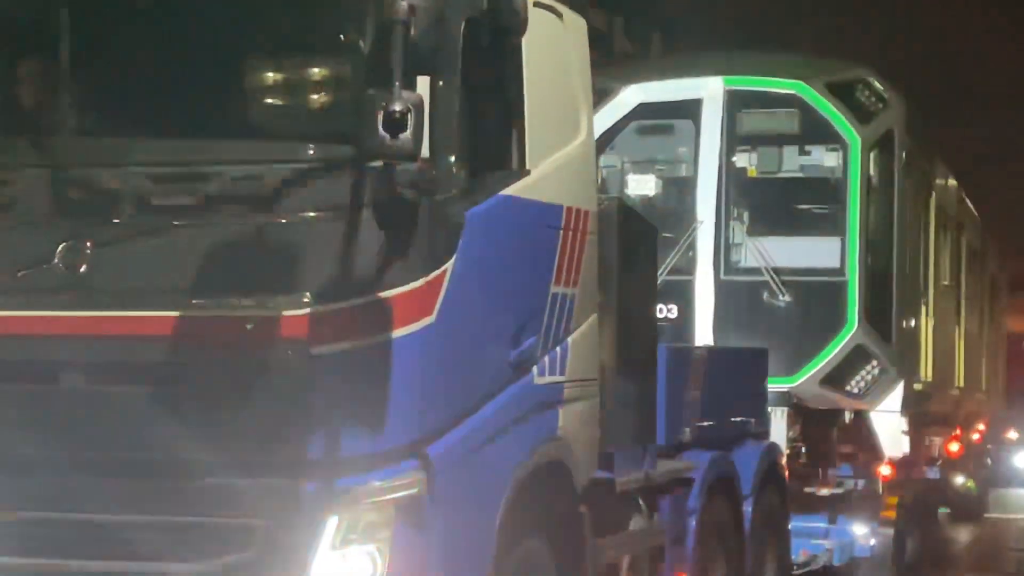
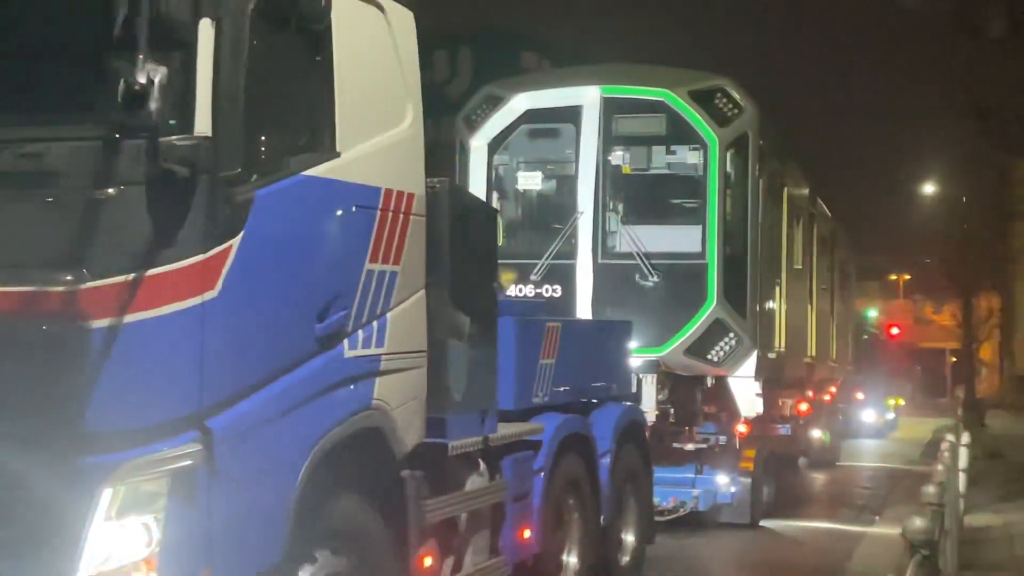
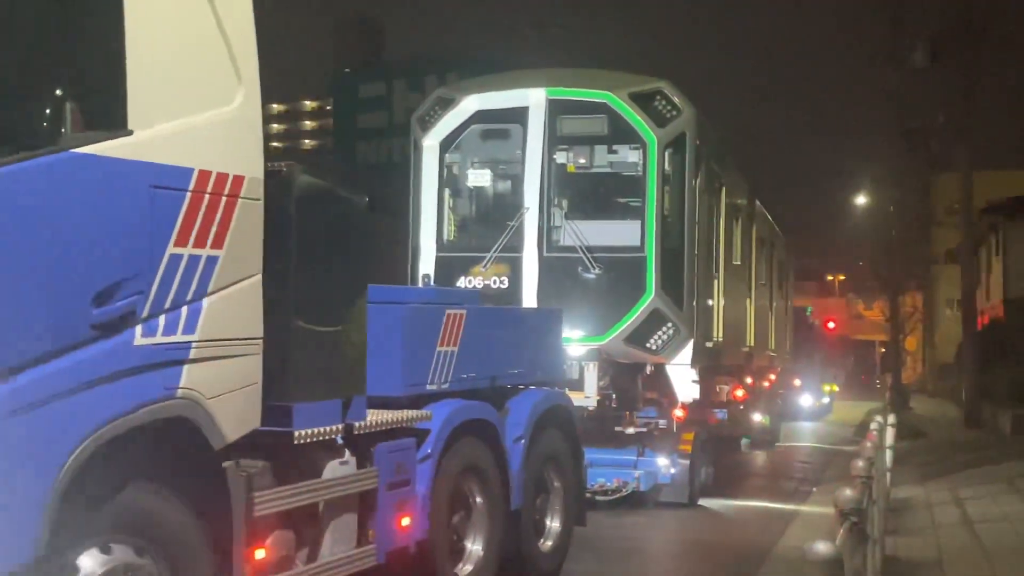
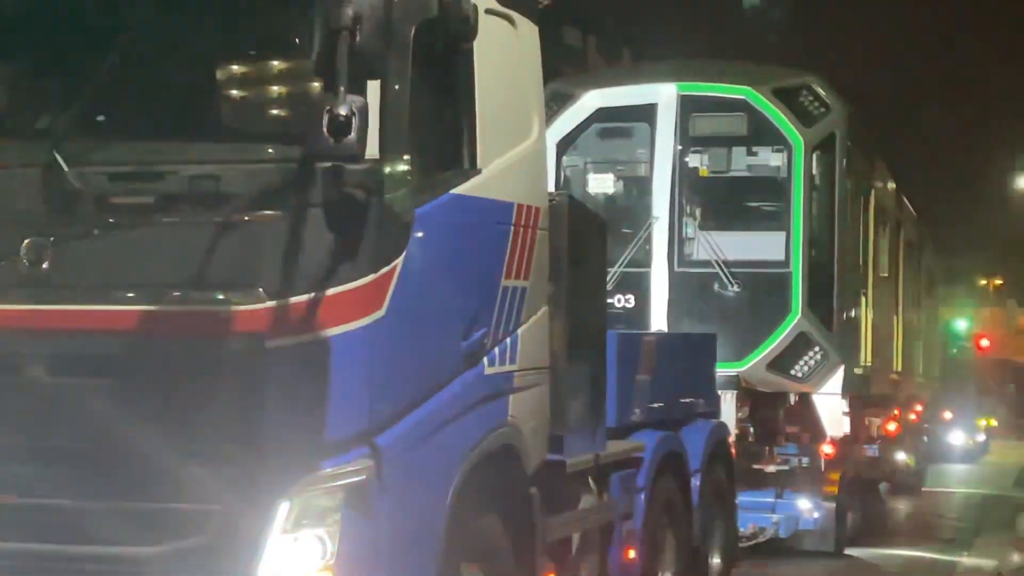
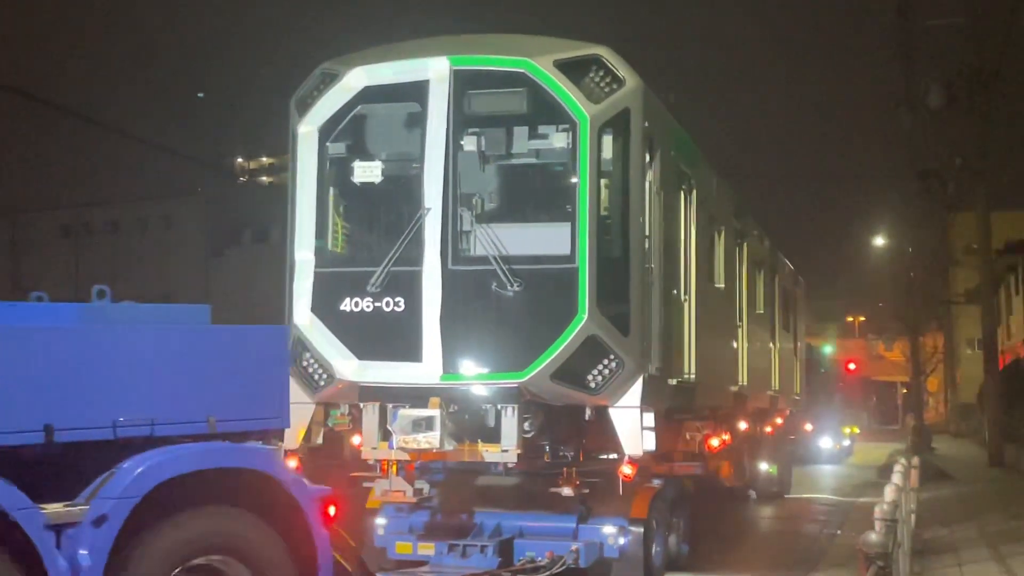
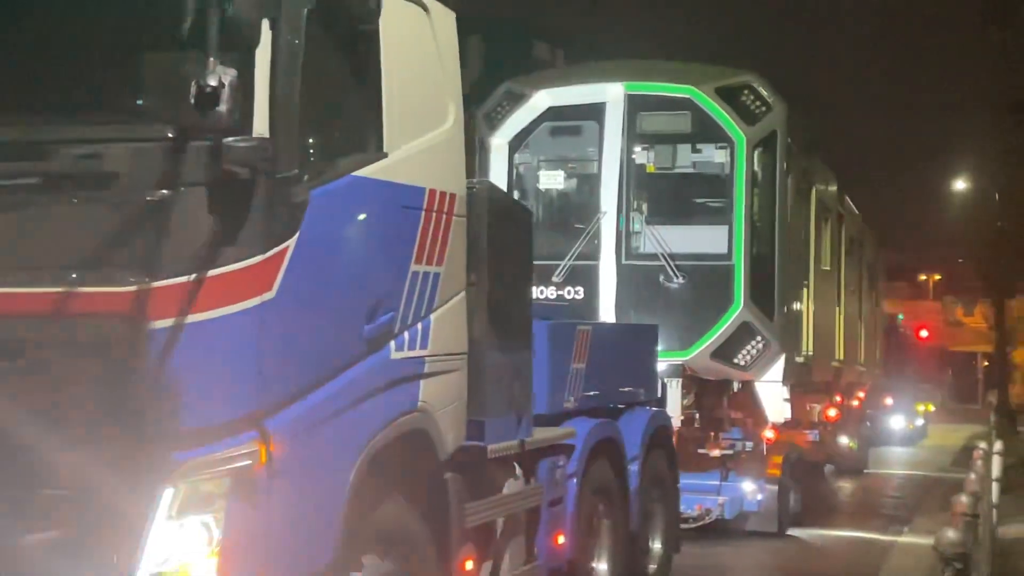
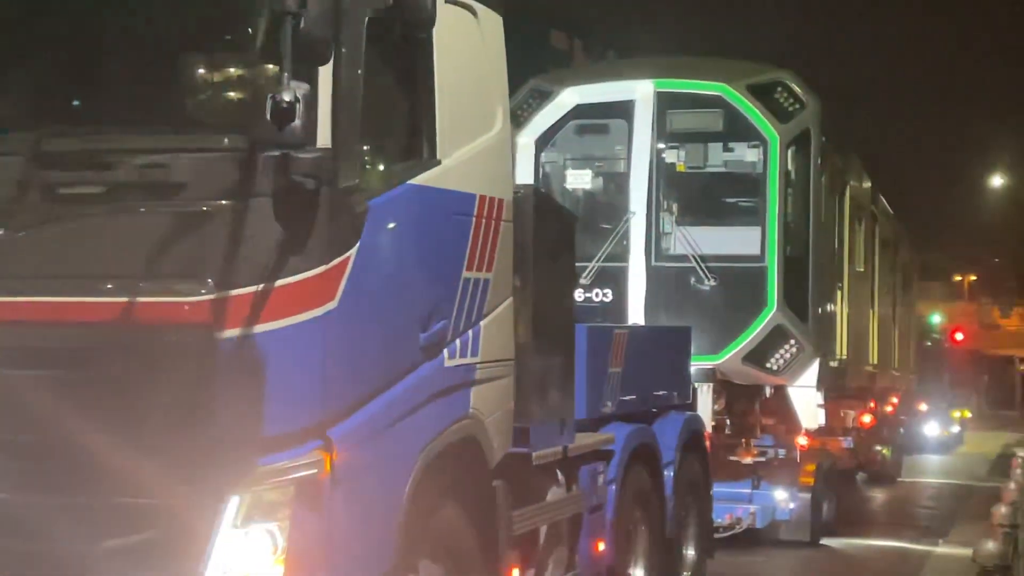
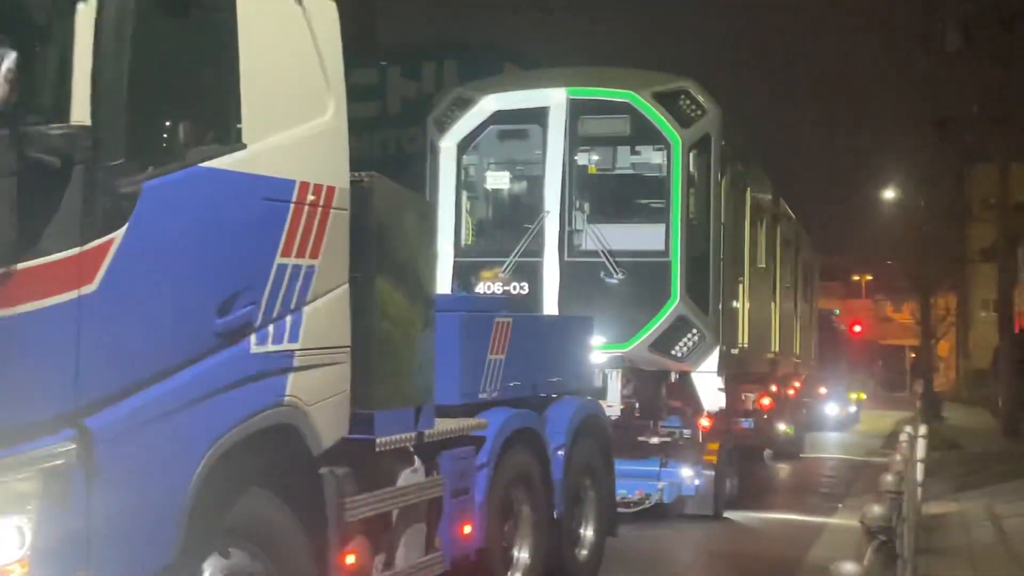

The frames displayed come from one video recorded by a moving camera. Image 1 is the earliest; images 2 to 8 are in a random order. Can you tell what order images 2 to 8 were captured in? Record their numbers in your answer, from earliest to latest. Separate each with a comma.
4, 7, 6, 2, 8, 3, 5
